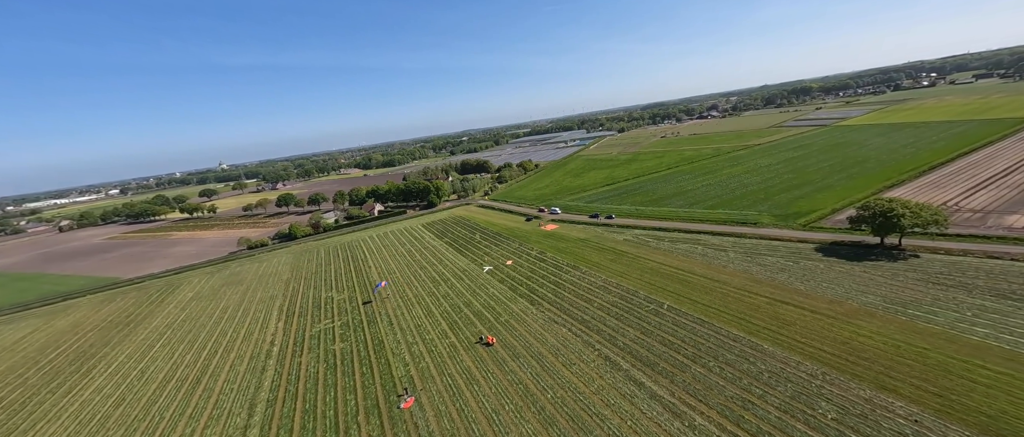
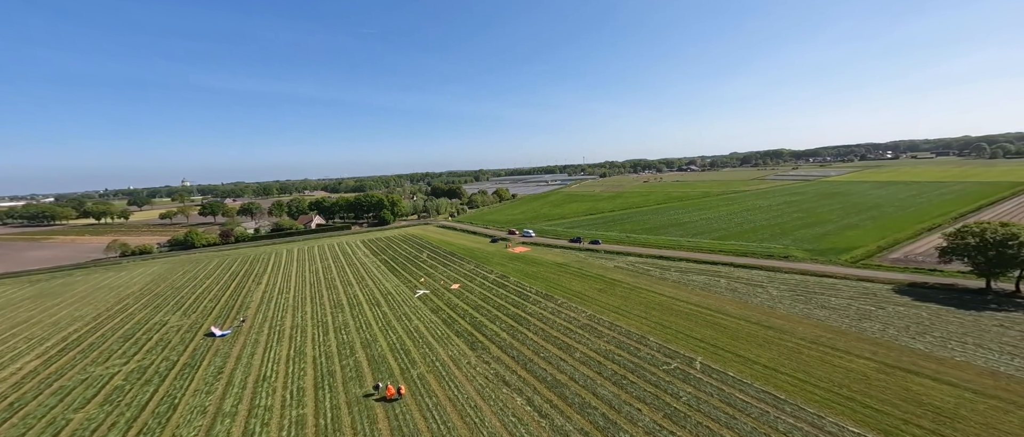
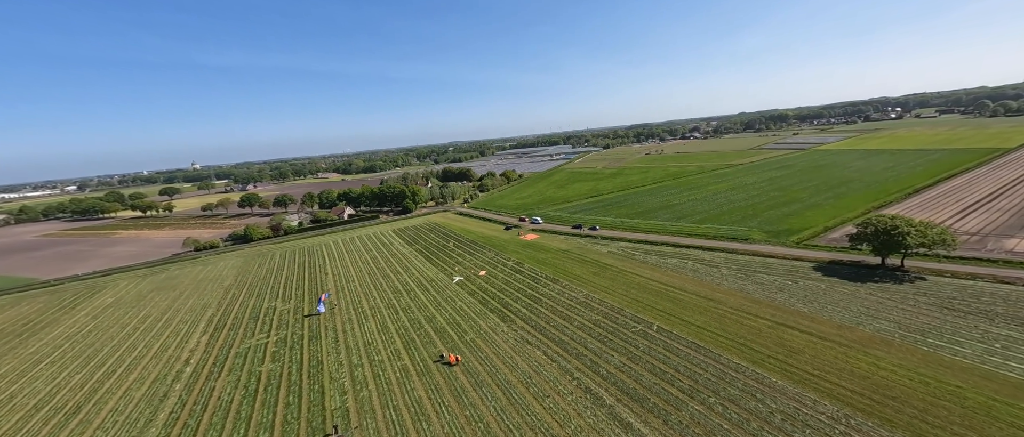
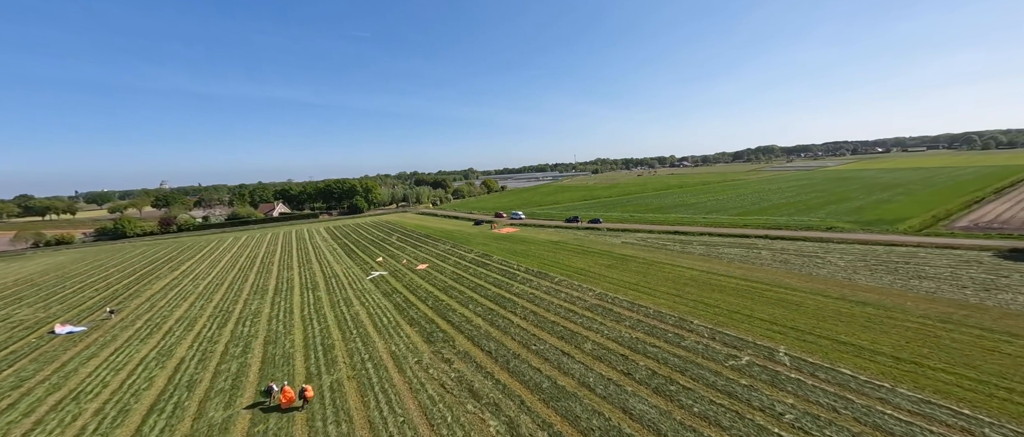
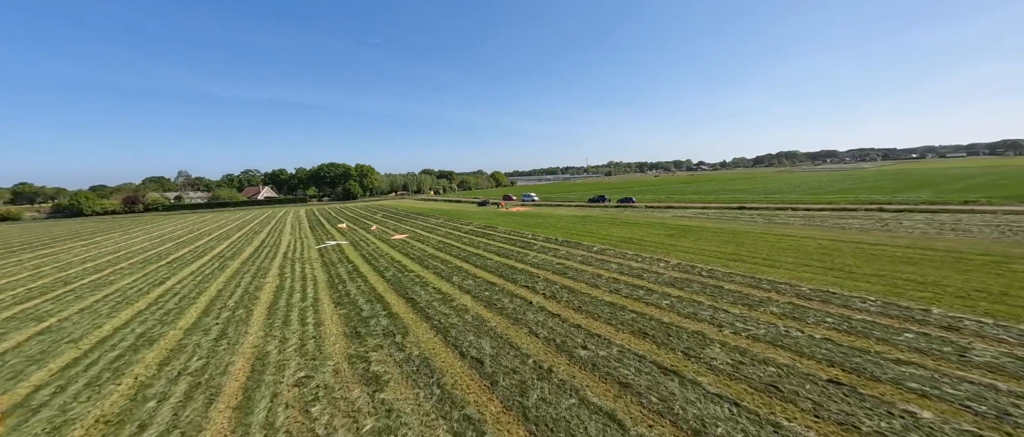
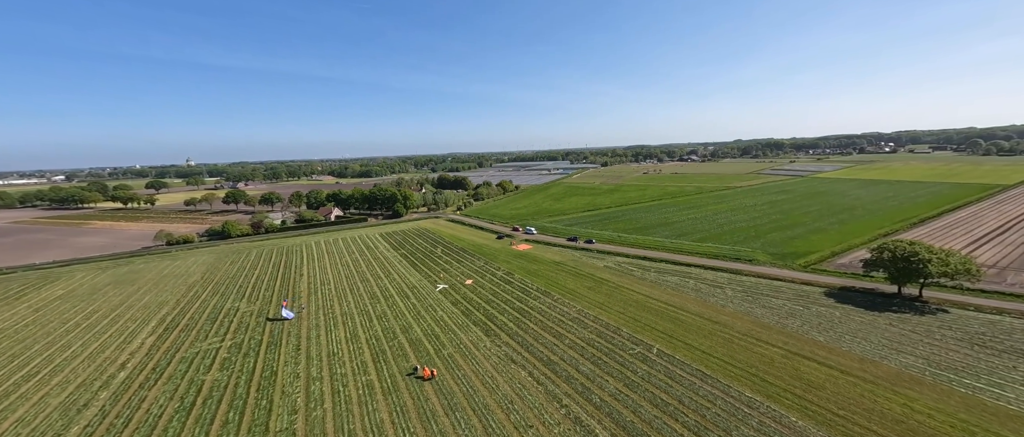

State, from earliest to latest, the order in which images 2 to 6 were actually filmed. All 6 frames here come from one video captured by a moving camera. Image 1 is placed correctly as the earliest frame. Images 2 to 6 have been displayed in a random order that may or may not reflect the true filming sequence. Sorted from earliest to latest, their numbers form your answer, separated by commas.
3, 6, 2, 4, 5
